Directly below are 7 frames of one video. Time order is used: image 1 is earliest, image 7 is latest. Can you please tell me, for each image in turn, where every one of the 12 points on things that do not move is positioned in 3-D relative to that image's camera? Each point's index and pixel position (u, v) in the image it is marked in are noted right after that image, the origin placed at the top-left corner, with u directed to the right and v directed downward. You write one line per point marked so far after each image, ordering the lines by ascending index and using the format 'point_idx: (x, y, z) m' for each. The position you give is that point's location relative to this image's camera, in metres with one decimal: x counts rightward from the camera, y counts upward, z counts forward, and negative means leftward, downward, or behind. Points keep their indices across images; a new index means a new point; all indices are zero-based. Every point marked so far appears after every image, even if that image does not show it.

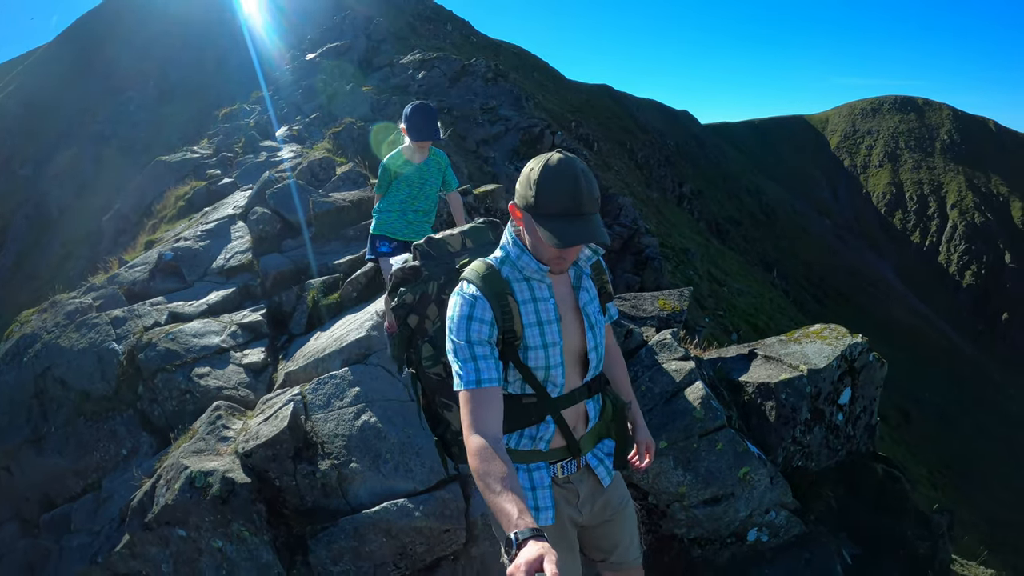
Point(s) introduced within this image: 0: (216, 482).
0: (-2.8, -1.8, +6.0) m
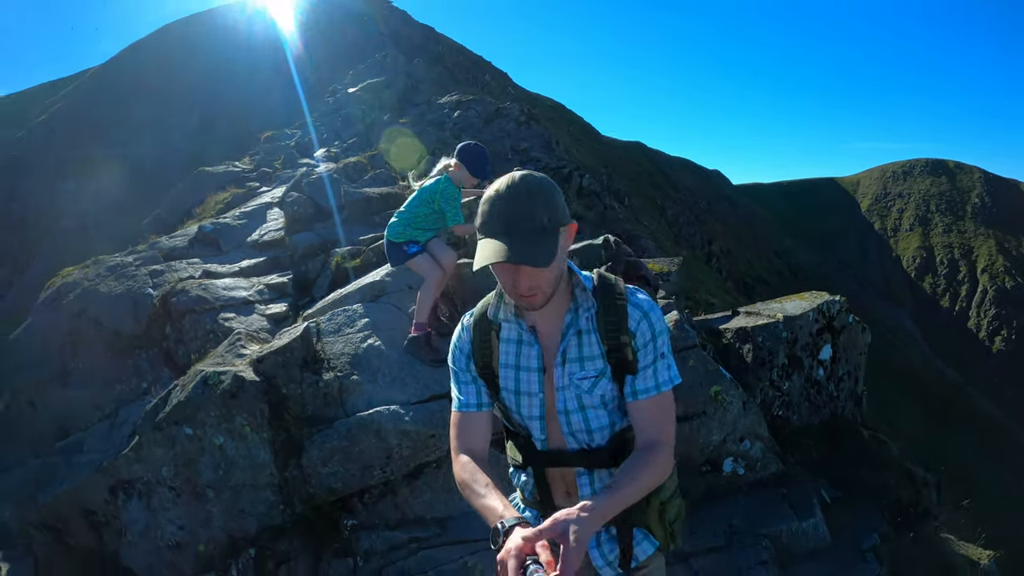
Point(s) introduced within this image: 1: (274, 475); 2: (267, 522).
0: (-2.9, -0.9, +6.4) m
1: (-2.4, -1.8, +6.3) m
2: (-2.5, -2.3, +6.3) m
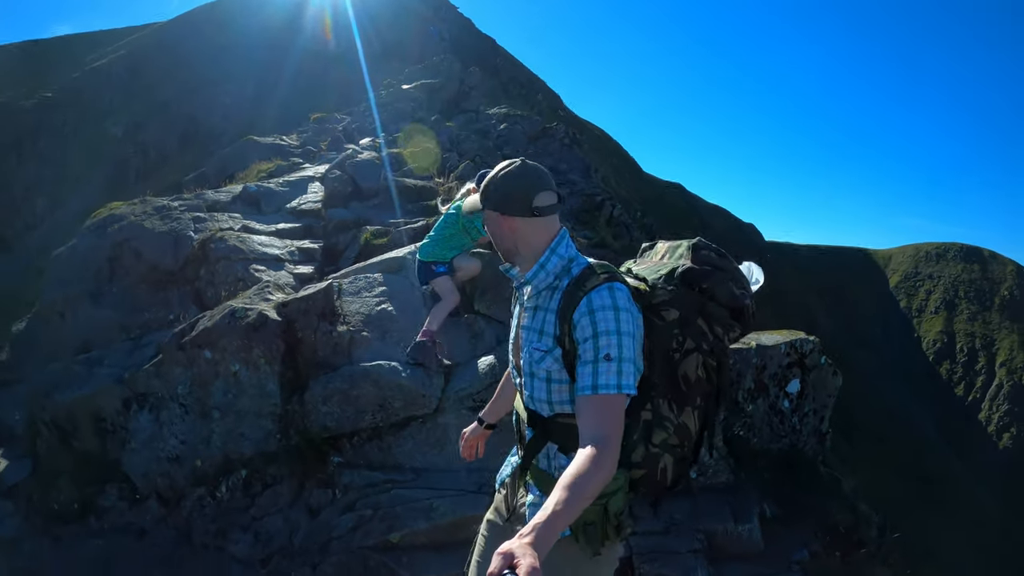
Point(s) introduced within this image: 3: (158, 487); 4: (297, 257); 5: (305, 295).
0: (-2.9, -0.3, +7.1) m
1: (-2.6, -1.3, +6.9) m
2: (-2.8, -1.7, +6.9) m
3: (-4.1, -2.4, +7.2) m
4: (-4.1, +0.6, +11.9) m
5: (-2.5, -0.1, +7.3) m
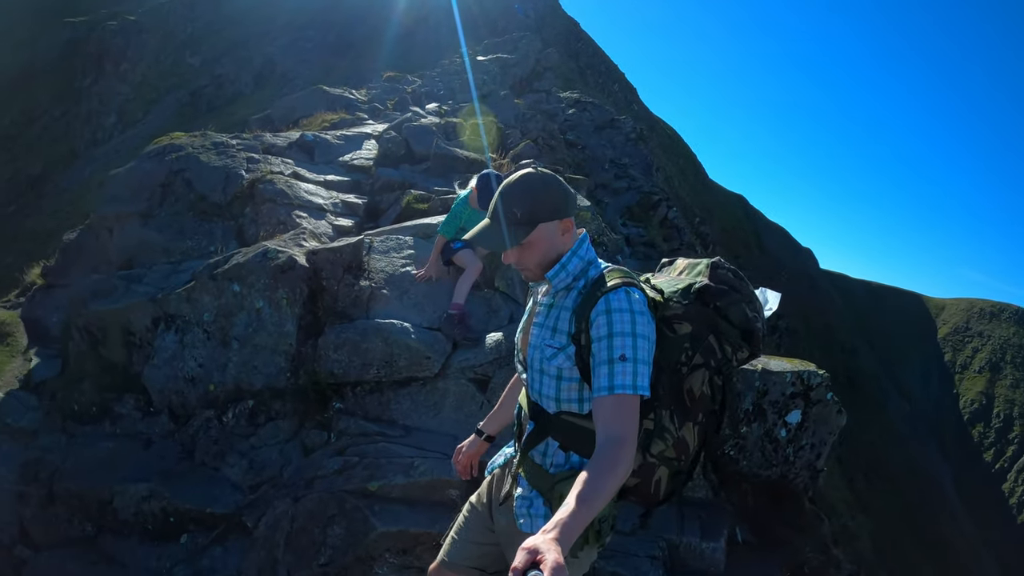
0: (-2.7, +0.4, +7.3) m
1: (-2.6, -0.6, +7.2) m
2: (-2.8, -1.1, +7.2) m
3: (-4.2, -1.5, +7.6) m
4: (-3.4, +1.6, +12.2) m
5: (-2.2, +0.5, +7.6) m
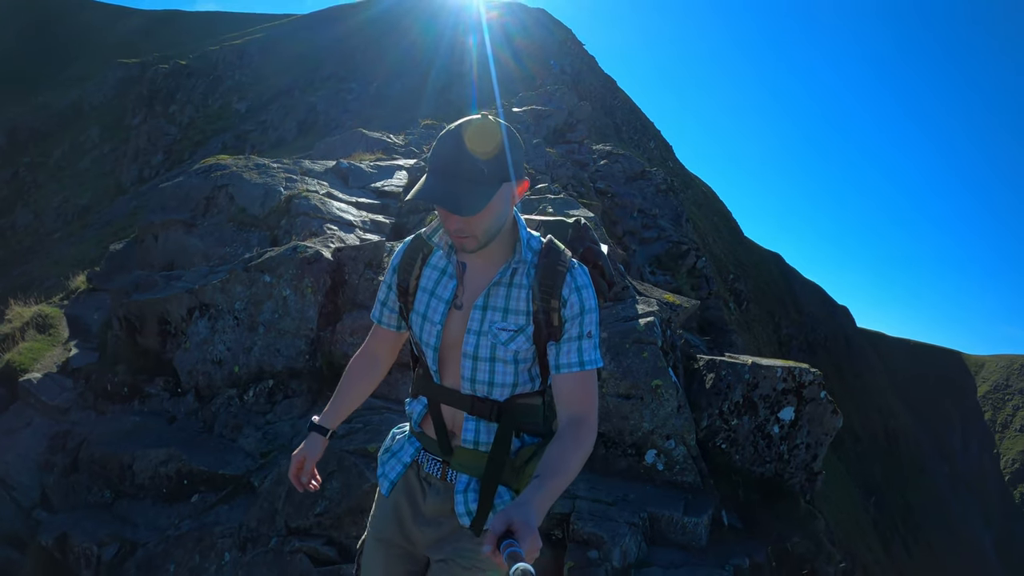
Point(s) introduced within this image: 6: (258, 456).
0: (-2.6, +0.5, +8.0) m
1: (-2.5, -0.5, +7.8) m
2: (-2.8, -0.9, +7.7) m
3: (-4.2, -1.3, +8.1) m
4: (-3.0, +1.3, +13.0) m
5: (-2.0, +0.6, +8.2) m
6: (-2.9, -1.9, +7.0) m
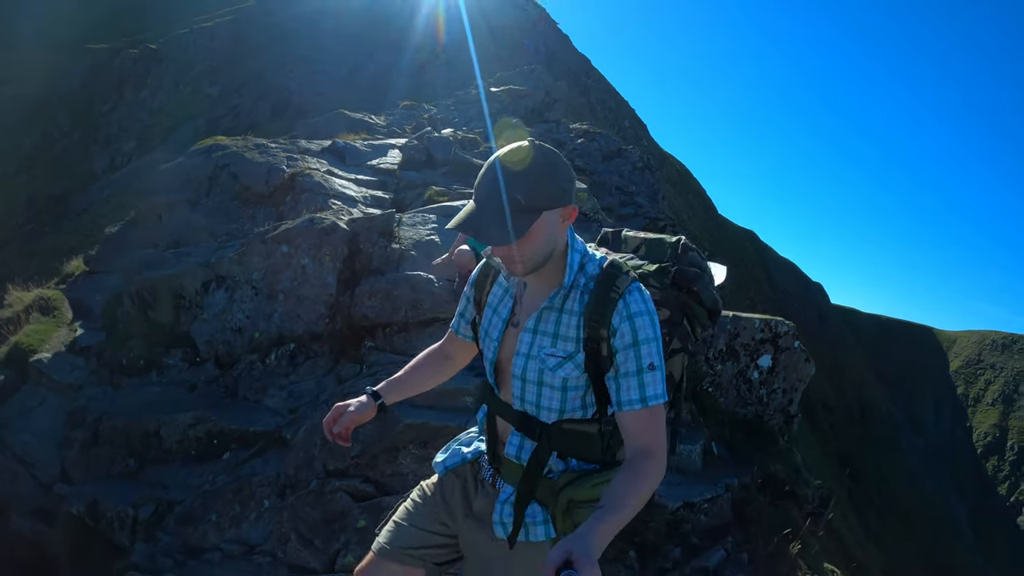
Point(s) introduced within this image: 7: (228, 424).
0: (-2.5, +0.9, +8.3) m
1: (-2.4, -0.1, +8.1) m
2: (-2.6, -0.5, +8.1) m
3: (-4.1, -0.9, +8.5) m
4: (-3.1, +1.9, +13.3) m
5: (-2.0, +1.0, +8.6) m
6: (-2.7, -1.5, +7.5) m
7: (-3.4, -1.6, +7.5) m
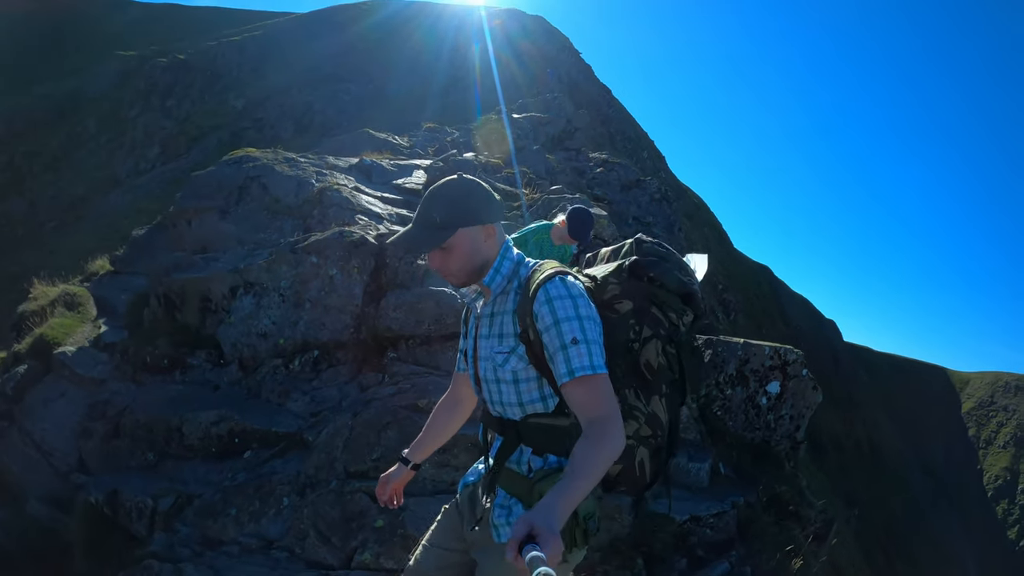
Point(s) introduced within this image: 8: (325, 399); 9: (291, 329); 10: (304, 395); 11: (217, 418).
0: (-2.2, +0.8, +8.7) m
1: (-2.2, -0.3, +8.5) m
2: (-2.4, -0.7, +8.5) m
3: (-3.9, -0.9, +8.8) m
4: (-2.7, +1.5, +13.7) m
5: (-1.6, +0.8, +9.0) m
6: (-2.6, -1.6, +7.8) m
7: (-3.3, -1.7, +7.8) m
8: (-2.4, -1.4, +8.0) m
9: (-3.1, -0.5, +8.6) m
10: (-2.7, -1.4, +8.1) m
11: (-3.8, -1.7, +8.0) m
